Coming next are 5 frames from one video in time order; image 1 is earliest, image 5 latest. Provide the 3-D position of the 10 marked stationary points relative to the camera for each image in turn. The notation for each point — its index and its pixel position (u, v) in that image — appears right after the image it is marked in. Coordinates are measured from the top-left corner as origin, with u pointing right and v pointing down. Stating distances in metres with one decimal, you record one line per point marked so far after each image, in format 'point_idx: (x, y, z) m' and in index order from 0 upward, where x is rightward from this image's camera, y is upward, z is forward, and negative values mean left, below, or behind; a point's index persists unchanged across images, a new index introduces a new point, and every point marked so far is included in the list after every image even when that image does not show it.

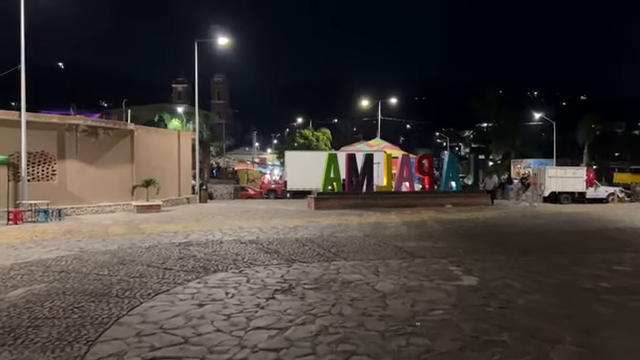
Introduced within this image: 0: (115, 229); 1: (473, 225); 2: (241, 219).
0: (-7.1, -1.7, +15.9) m
1: (+5.6, -1.6, +16.7) m
2: (-3.2, -1.6, +18.7) m
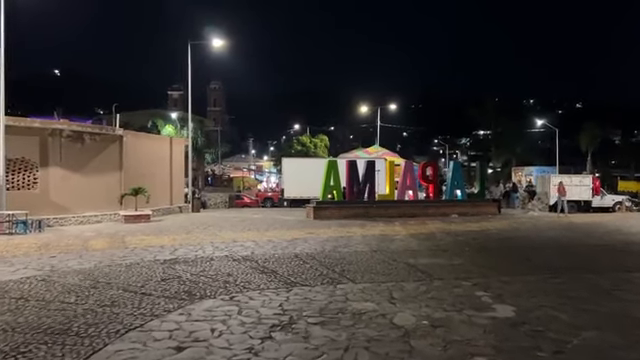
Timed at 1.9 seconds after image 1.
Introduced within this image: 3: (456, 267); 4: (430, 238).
0: (-7.1, -2.0, +14.5) m
1: (+5.6, -1.9, +15.4) m
2: (-3.2, -1.9, +17.4) m
3: (+3.0, -1.9, +10.0) m
4: (+3.7, -1.9, +15.1) m
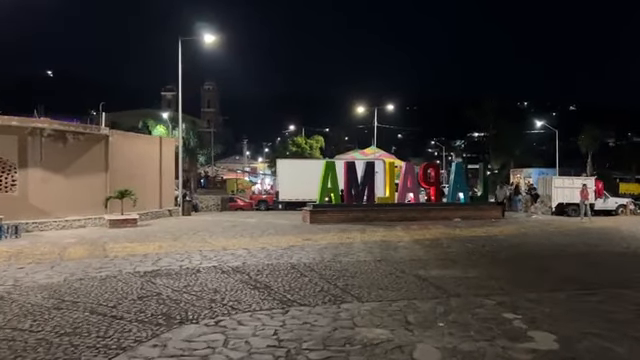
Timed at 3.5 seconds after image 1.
0: (-7.2, -2.1, +13.3) m
1: (+5.5, -2.0, +14.3) m
2: (-3.3, -2.0, +16.2) m
3: (+3.0, -2.0, +8.9) m
4: (+3.6, -2.0, +14.0) m
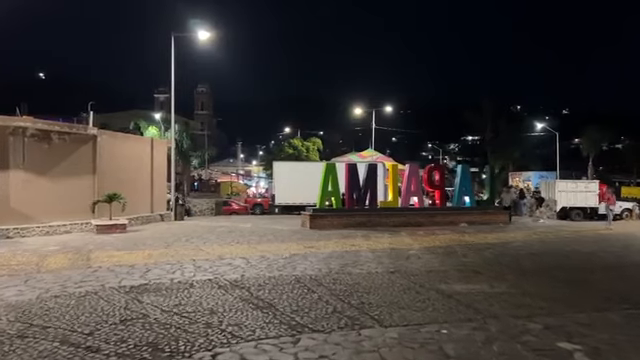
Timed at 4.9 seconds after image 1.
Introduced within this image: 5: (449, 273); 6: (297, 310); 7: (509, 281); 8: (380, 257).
0: (-7.0, -2.1, +12.1) m
1: (+5.6, -2.1, +13.3) m
2: (-3.2, -2.1, +15.0) m
3: (+3.2, -2.0, +7.8) m
4: (+3.7, -2.1, +12.9) m
5: (+2.8, -2.0, +10.0) m
6: (-0.3, -2.0, +7.0) m
7: (+3.7, -2.0, +9.1) m
8: (+1.6, -2.1, +12.1) m
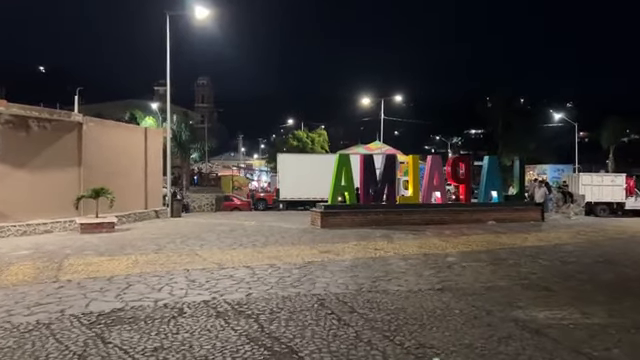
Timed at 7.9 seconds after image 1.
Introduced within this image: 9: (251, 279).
0: (-6.6, -2.0, +9.9) m
1: (+6.1, -1.9, +11.0) m
2: (-2.7, -1.9, +12.8) m
3: (+3.6, -1.9, +5.5) m
4: (+4.2, -1.9, +10.7) m
5: (+3.3, -1.9, +7.7) m
6: (+0.1, -1.9, +4.8) m
7: (+4.2, -1.9, +6.8) m
8: (+2.1, -1.9, +9.8) m
9: (-1.3, -1.9, +8.7) m
